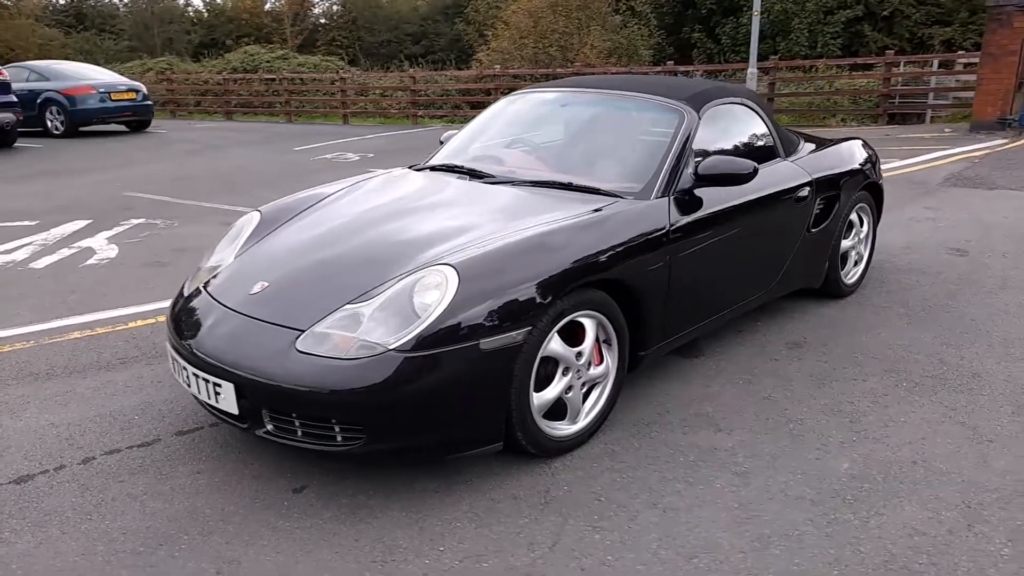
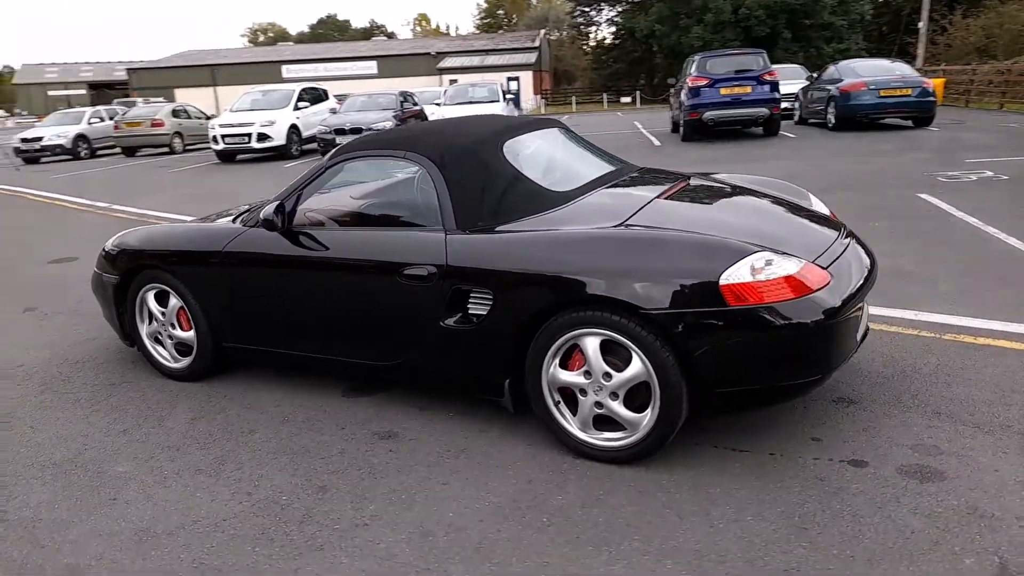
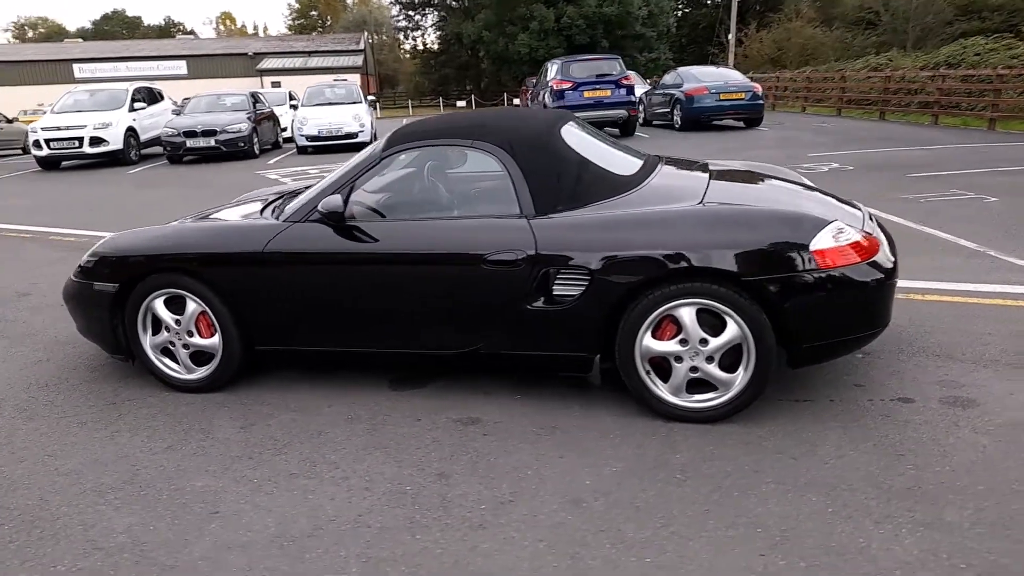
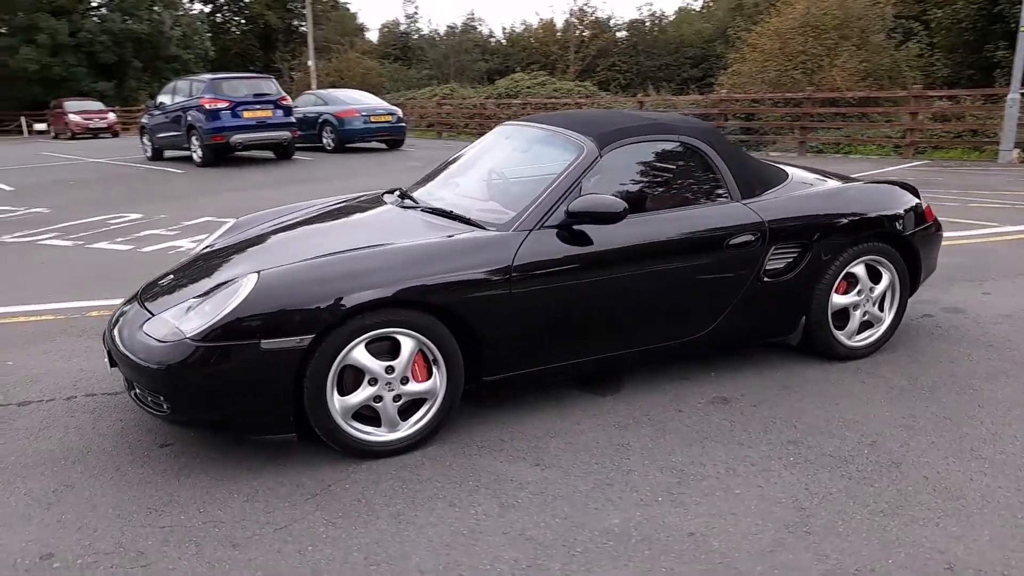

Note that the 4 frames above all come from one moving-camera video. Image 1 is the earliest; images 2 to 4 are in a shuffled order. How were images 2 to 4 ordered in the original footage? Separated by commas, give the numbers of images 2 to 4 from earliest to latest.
4, 3, 2
